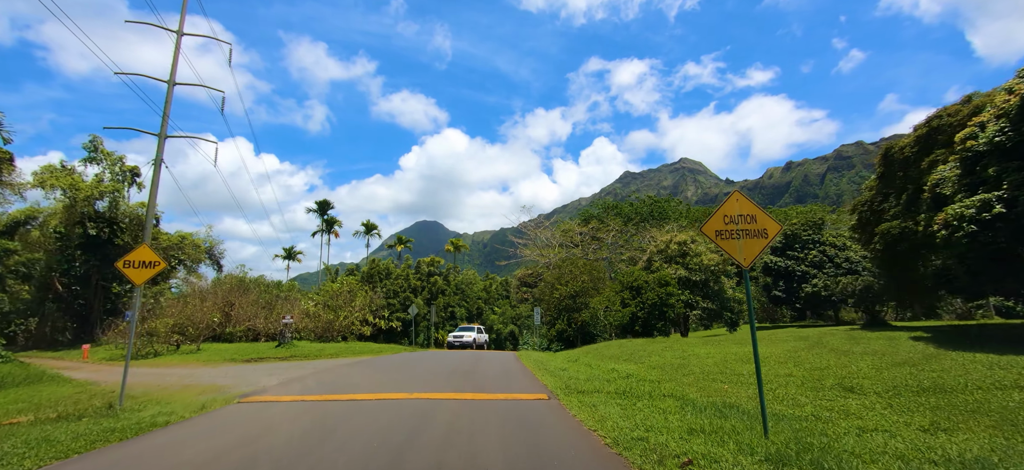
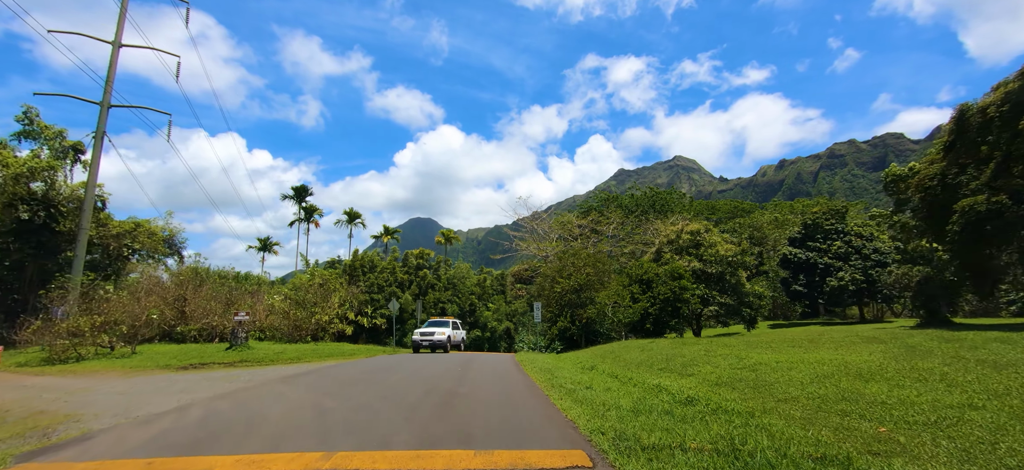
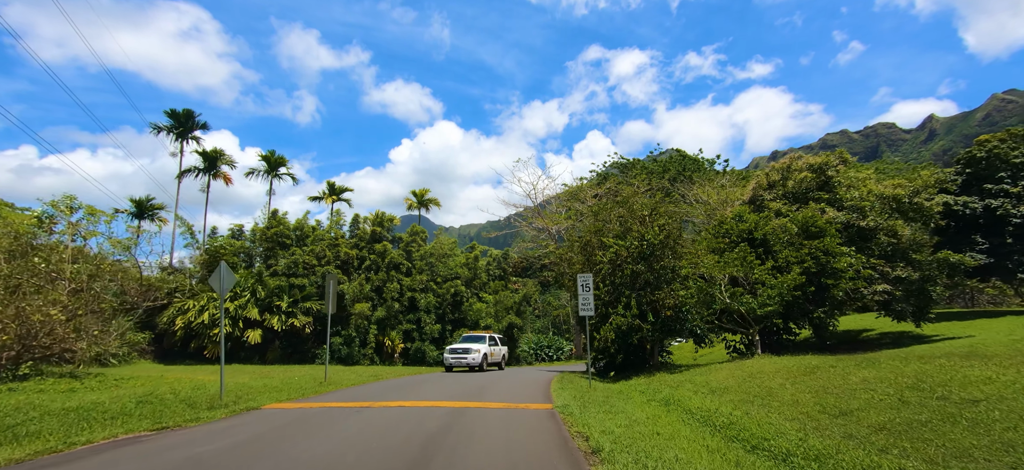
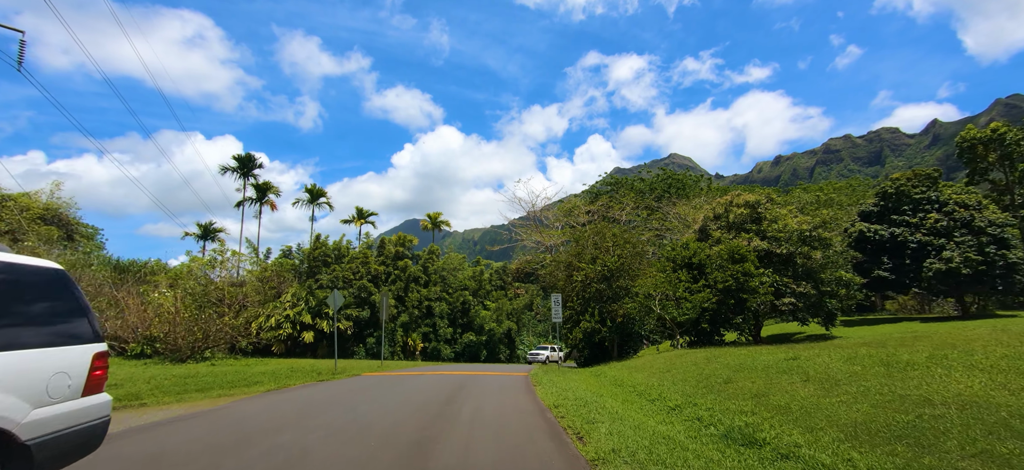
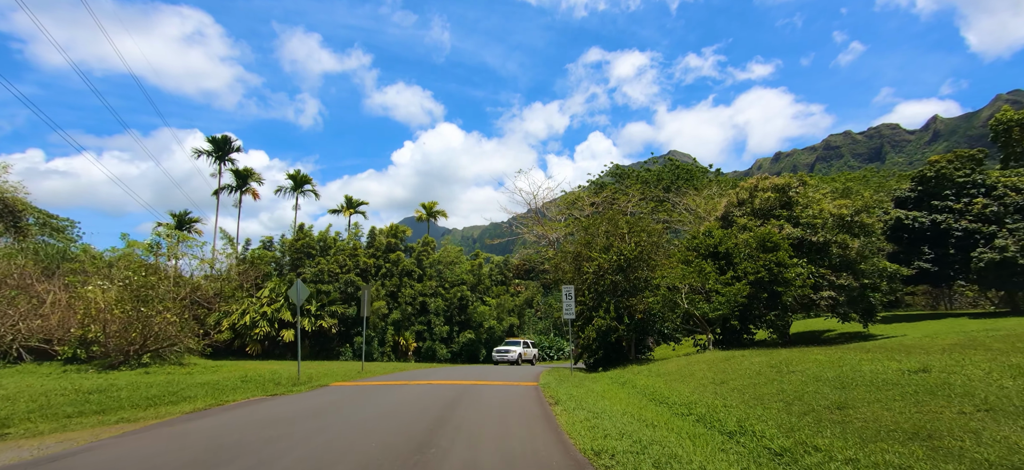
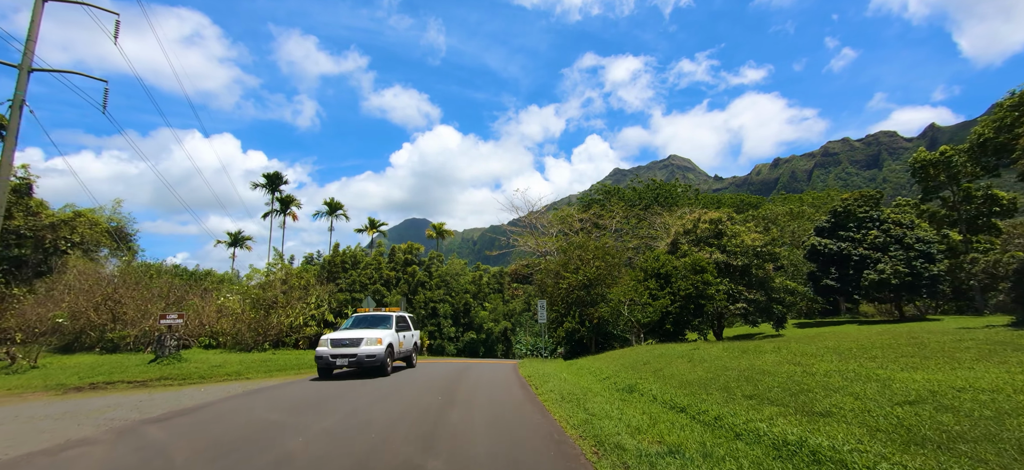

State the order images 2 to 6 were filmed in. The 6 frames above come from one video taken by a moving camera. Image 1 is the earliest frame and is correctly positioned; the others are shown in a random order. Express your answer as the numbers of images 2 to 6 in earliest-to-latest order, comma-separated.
2, 6, 4, 5, 3
